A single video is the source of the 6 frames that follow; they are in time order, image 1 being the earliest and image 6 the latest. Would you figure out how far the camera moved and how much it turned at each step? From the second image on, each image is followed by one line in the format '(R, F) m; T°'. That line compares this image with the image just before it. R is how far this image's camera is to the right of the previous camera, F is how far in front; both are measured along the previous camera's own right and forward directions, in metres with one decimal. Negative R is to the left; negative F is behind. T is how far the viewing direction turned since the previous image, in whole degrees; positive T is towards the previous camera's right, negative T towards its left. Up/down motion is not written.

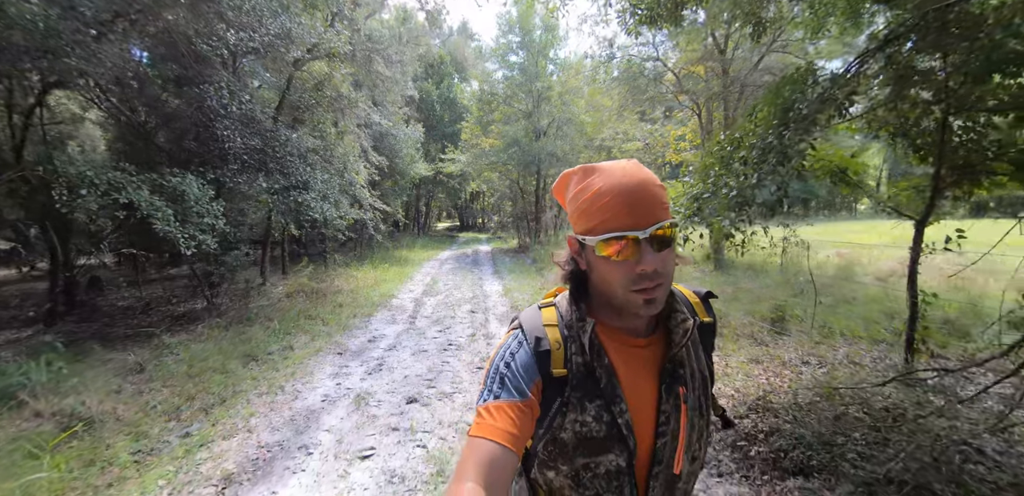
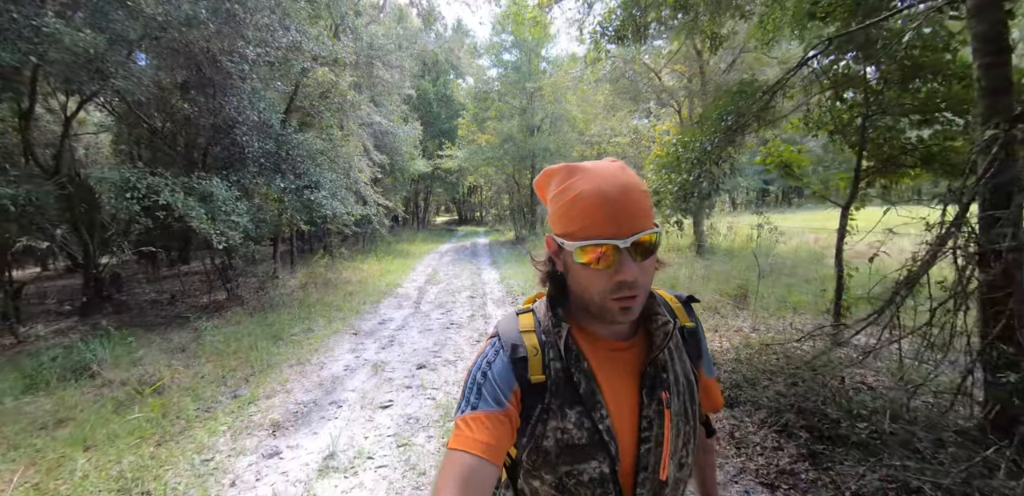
(+0.1, -0.8) m; 0°
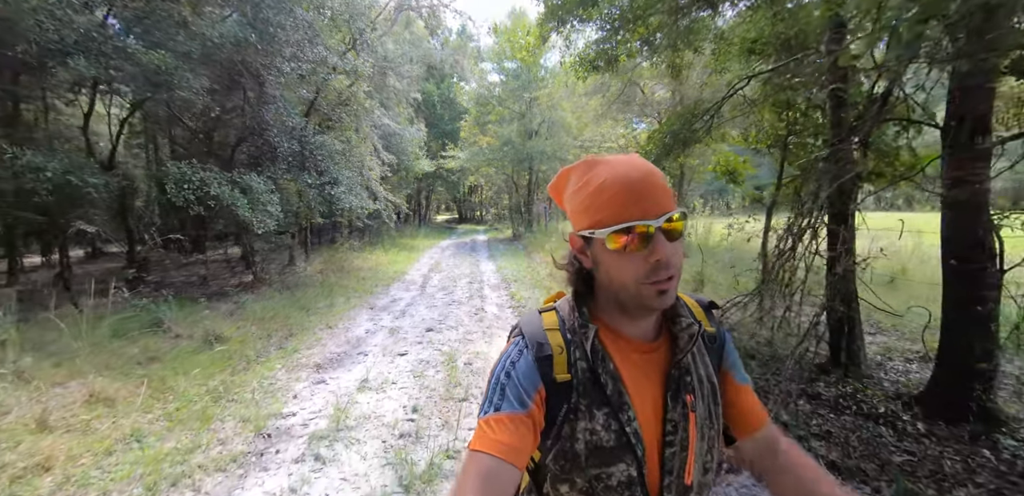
(+0.1, -1.3) m; 0°
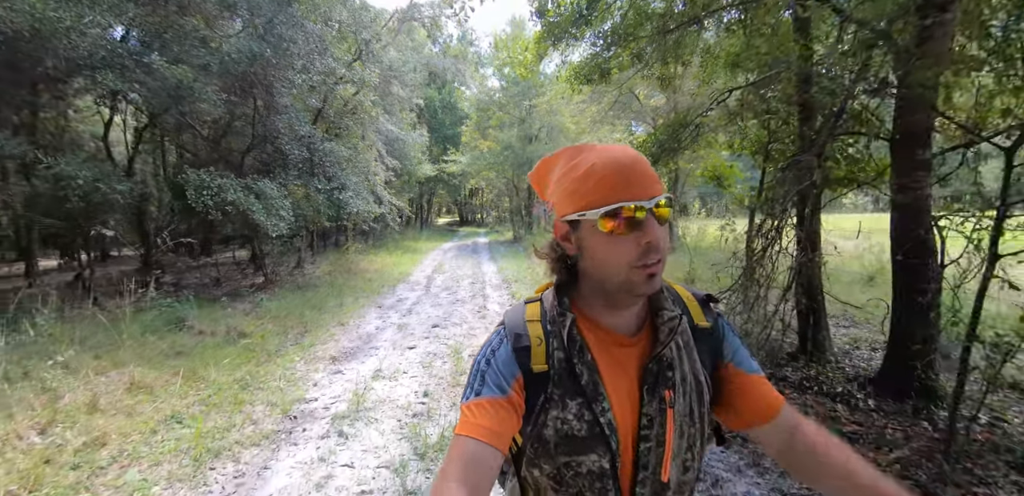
(0.0, -0.5) m; 0°
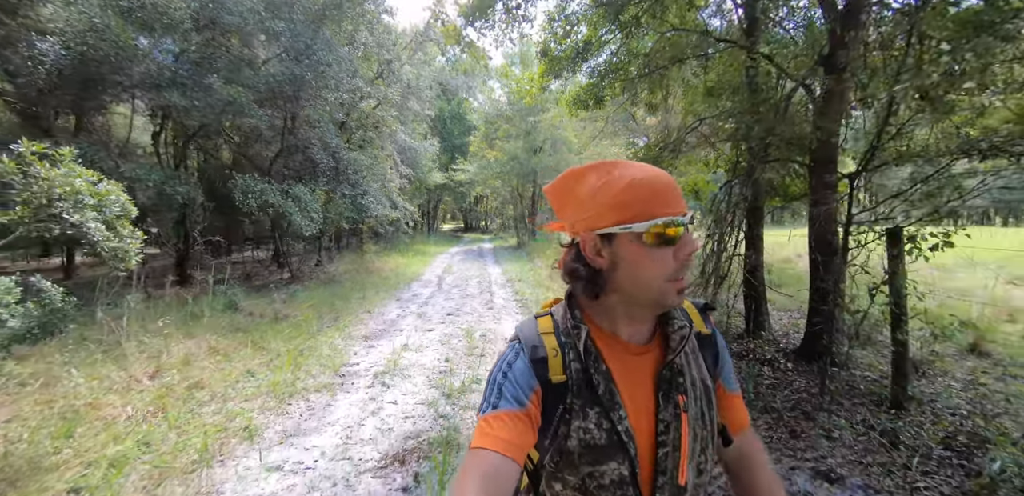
(0.0, -1.2) m; 0°
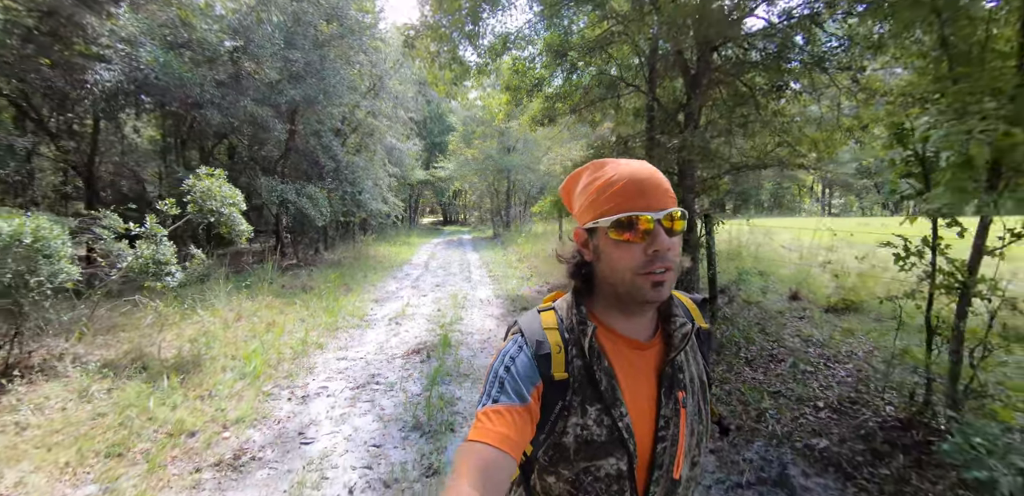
(+0.1, -2.5) m; +2°
